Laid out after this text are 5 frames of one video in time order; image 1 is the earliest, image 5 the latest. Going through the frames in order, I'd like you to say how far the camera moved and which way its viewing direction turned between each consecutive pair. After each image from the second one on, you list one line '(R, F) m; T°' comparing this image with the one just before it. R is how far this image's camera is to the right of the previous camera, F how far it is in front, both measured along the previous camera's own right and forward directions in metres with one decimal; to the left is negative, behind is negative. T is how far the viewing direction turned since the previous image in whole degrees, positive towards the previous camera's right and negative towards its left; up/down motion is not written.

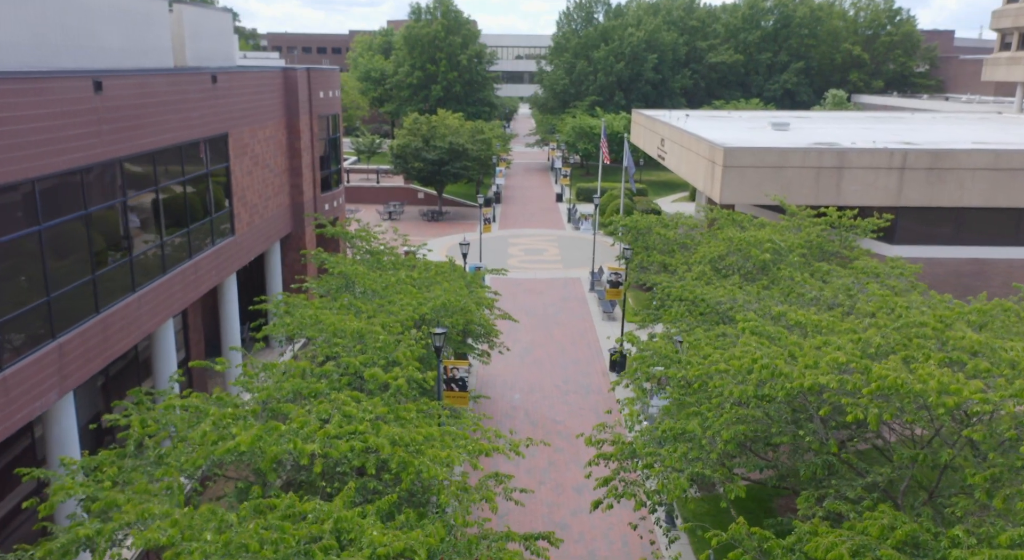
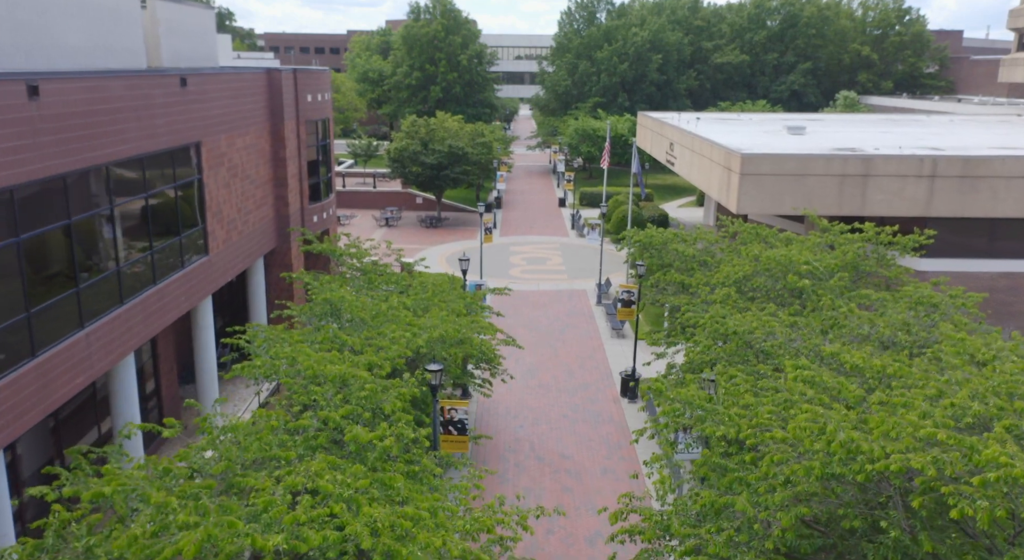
(-0.1, +1.8) m; 0°
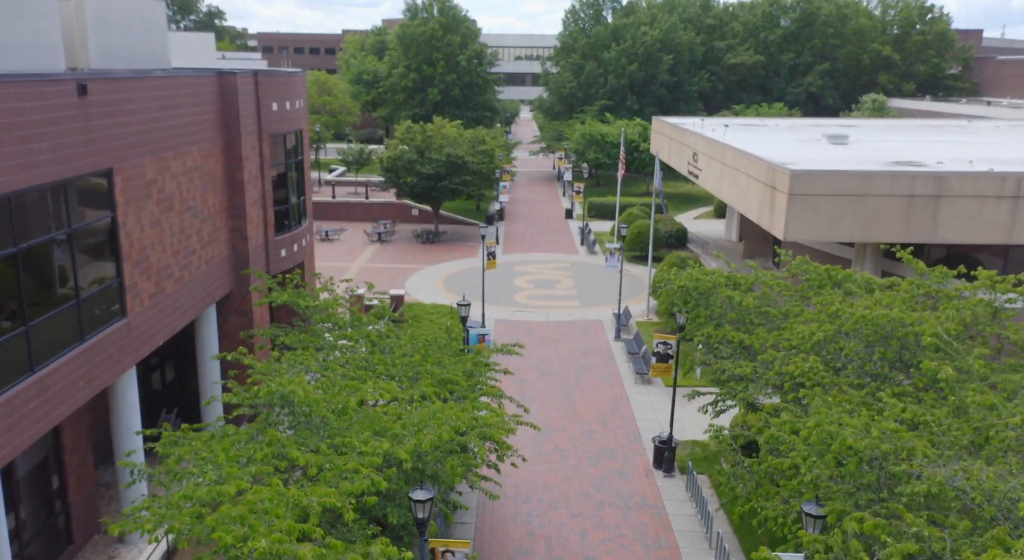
(-0.2, +4.0) m; 0°
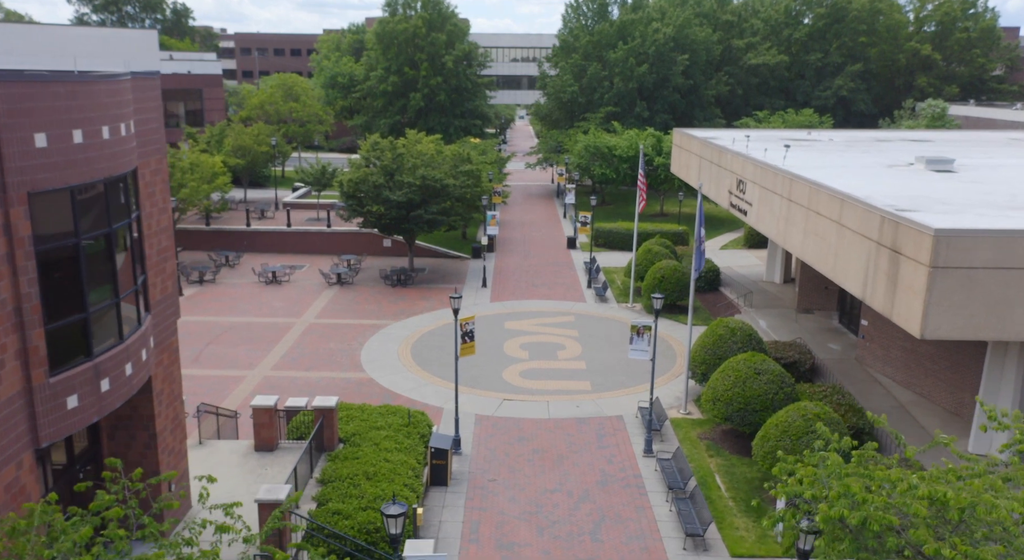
(+0.3, +8.3) m; 0°
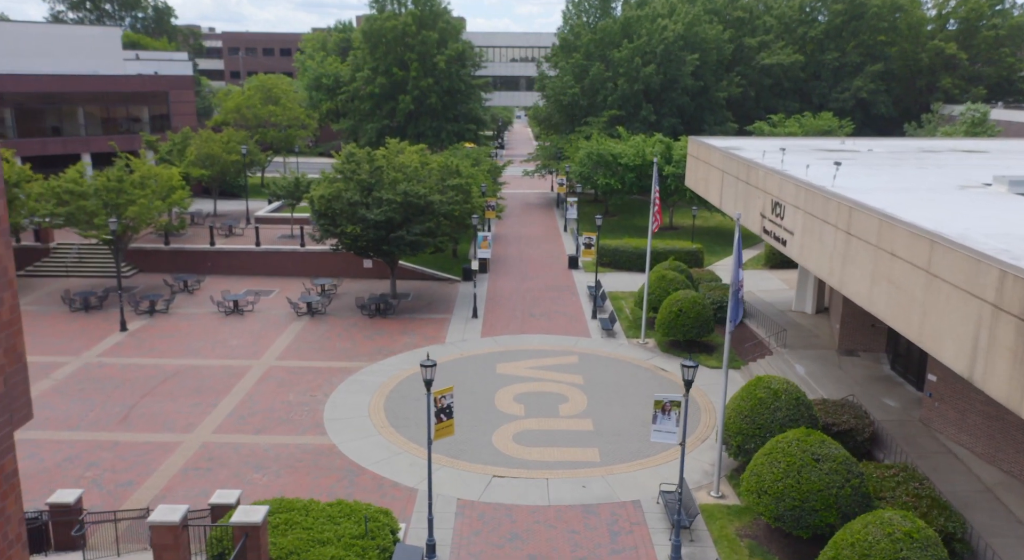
(+0.2, +4.3) m; 0°
